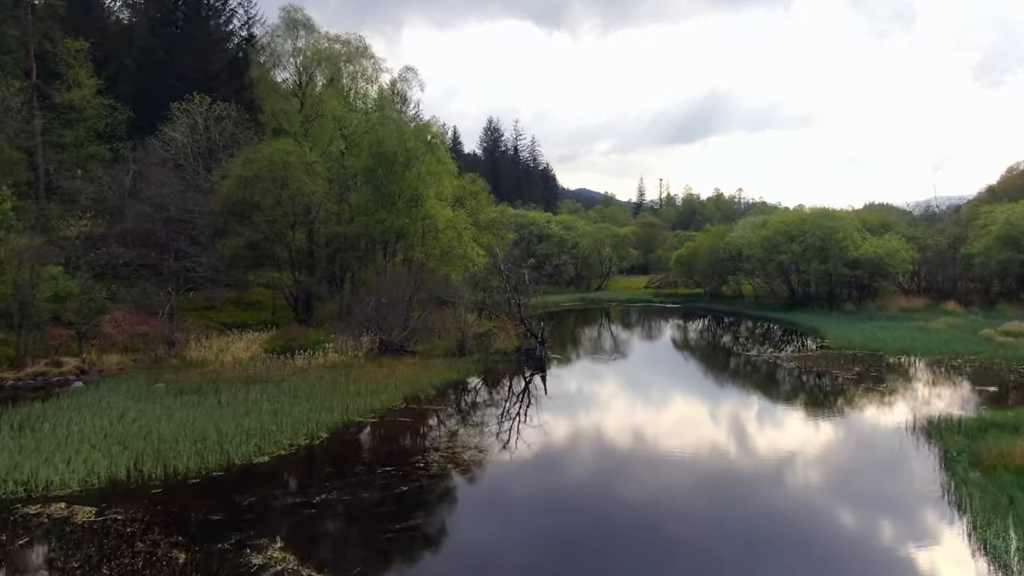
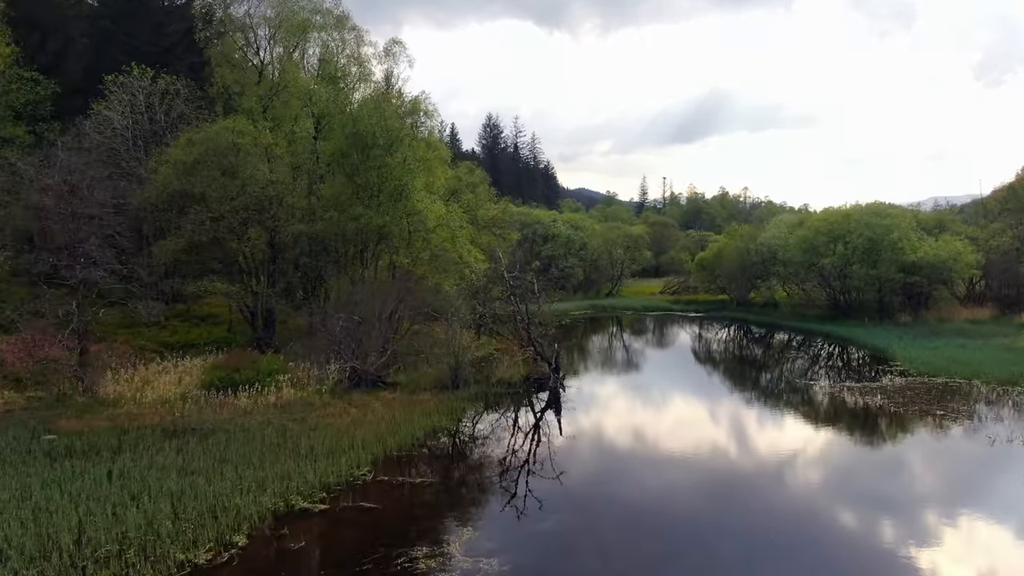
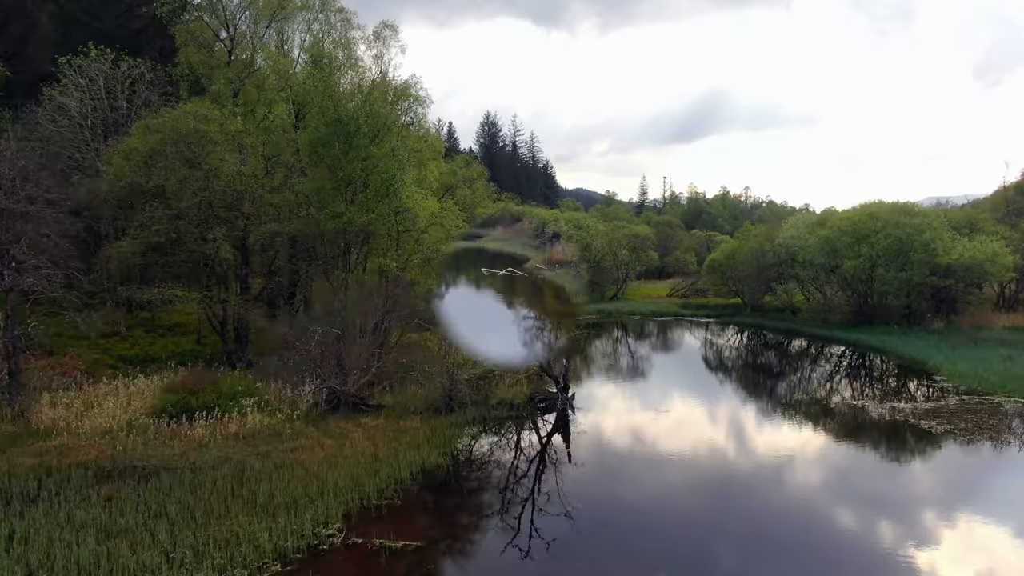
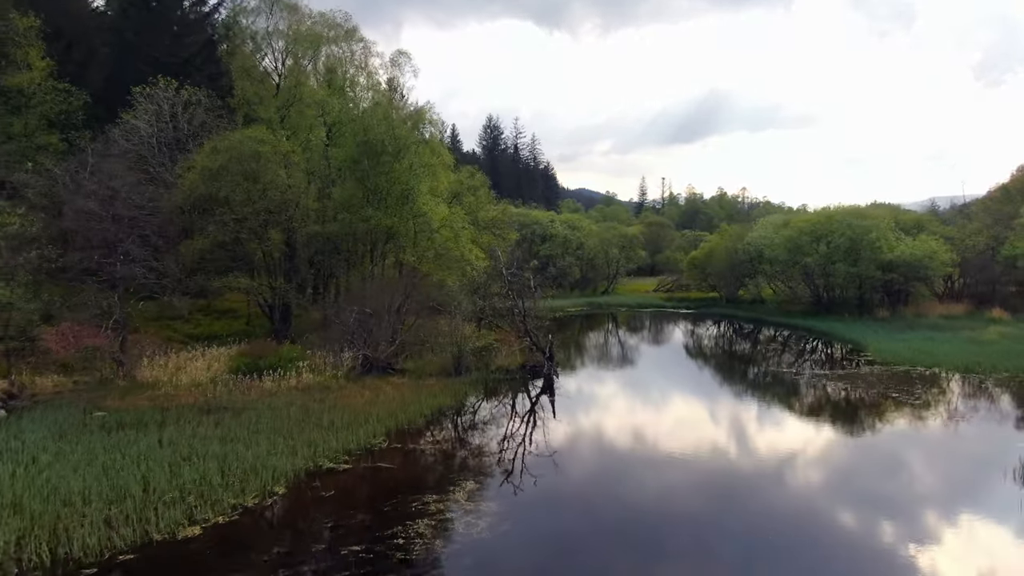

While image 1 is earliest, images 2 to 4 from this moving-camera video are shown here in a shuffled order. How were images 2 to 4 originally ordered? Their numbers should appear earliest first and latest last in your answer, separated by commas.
4, 2, 3
